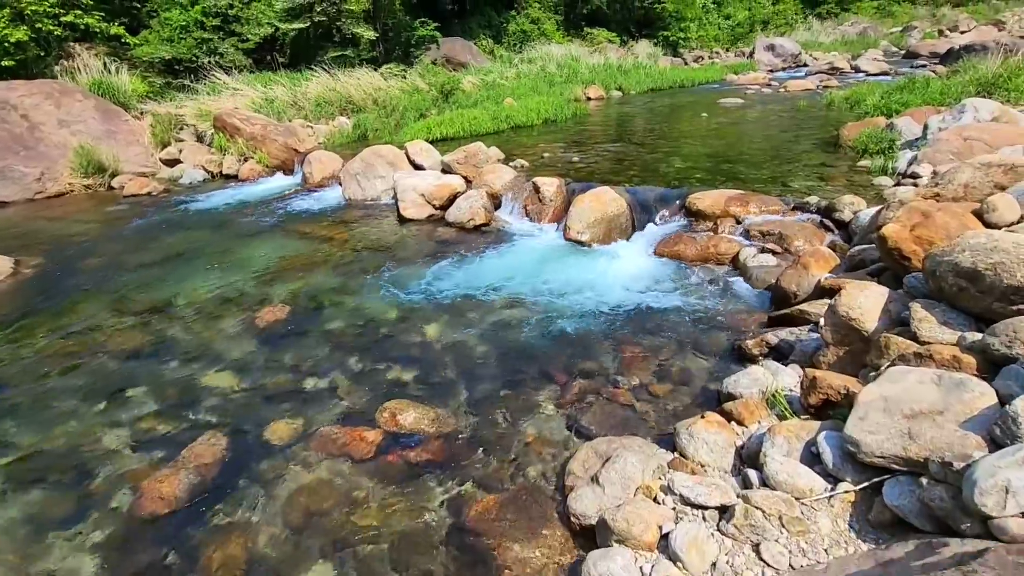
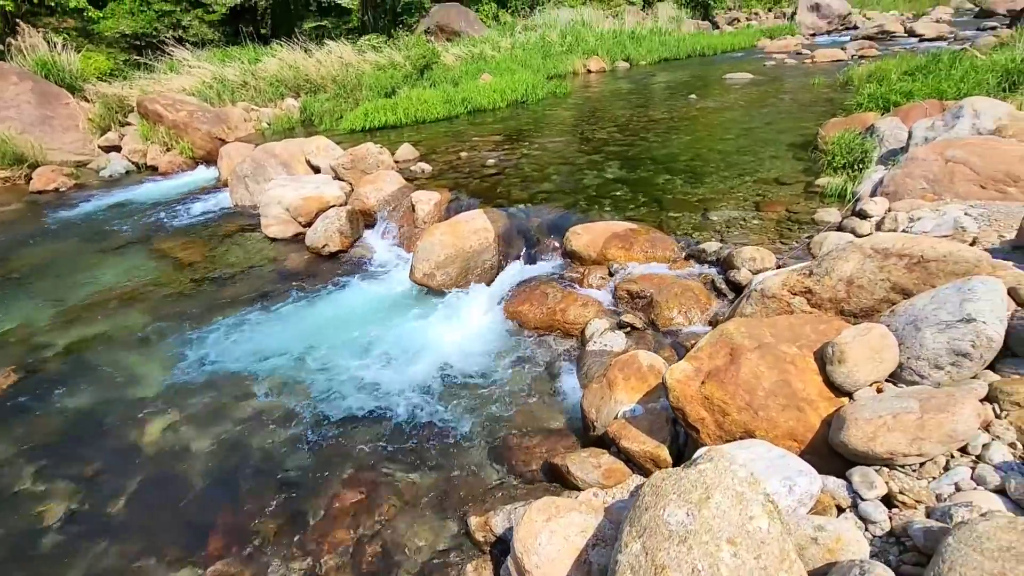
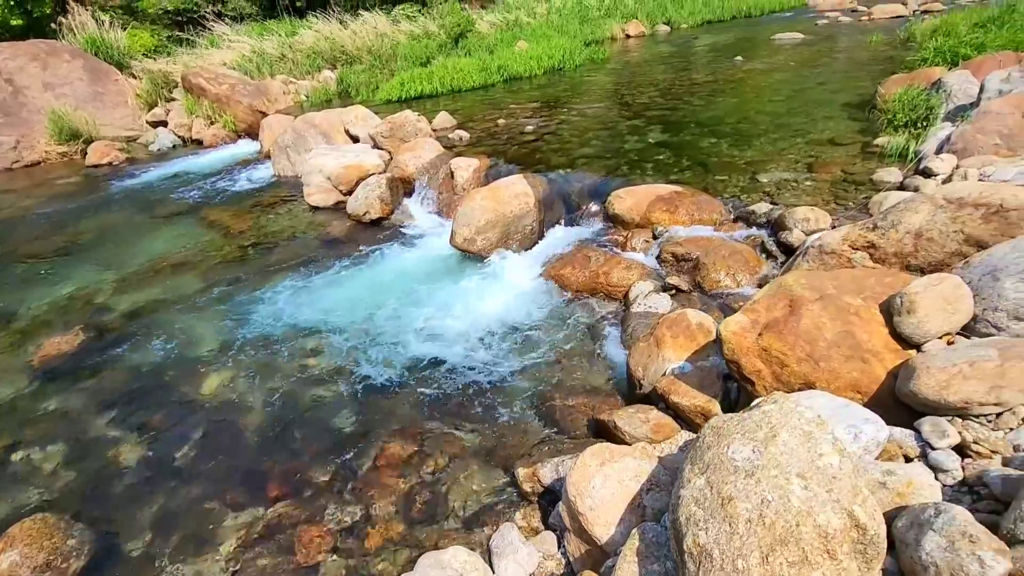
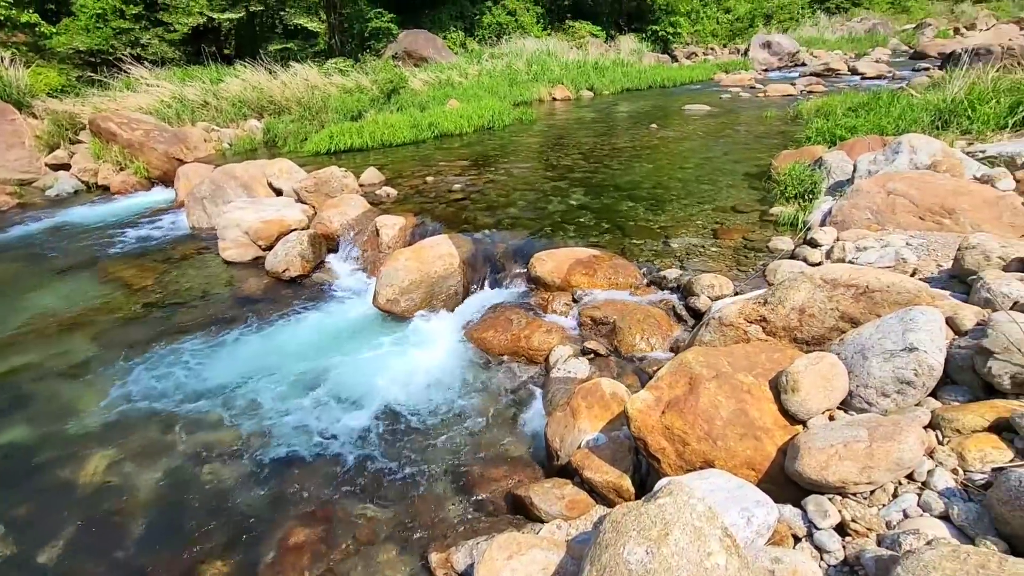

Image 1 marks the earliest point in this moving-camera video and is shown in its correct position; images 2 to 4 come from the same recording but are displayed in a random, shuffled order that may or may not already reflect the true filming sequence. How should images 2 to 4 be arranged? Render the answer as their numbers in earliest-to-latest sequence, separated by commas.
3, 2, 4
